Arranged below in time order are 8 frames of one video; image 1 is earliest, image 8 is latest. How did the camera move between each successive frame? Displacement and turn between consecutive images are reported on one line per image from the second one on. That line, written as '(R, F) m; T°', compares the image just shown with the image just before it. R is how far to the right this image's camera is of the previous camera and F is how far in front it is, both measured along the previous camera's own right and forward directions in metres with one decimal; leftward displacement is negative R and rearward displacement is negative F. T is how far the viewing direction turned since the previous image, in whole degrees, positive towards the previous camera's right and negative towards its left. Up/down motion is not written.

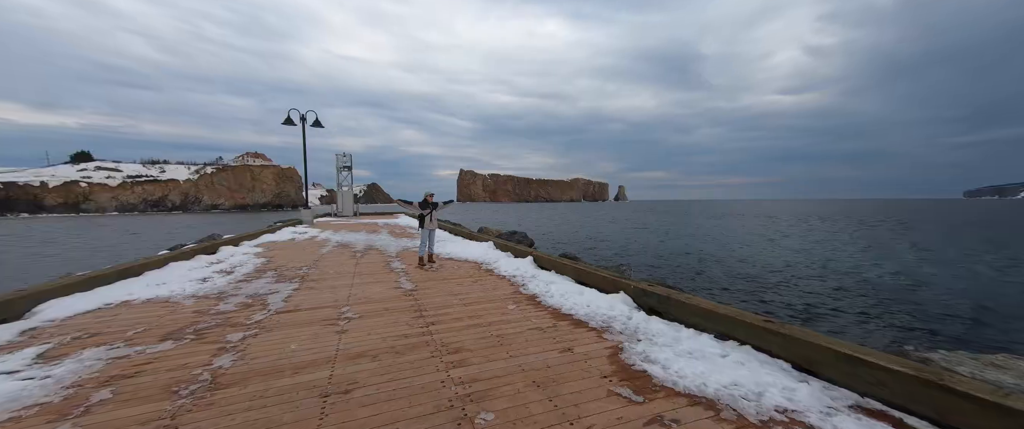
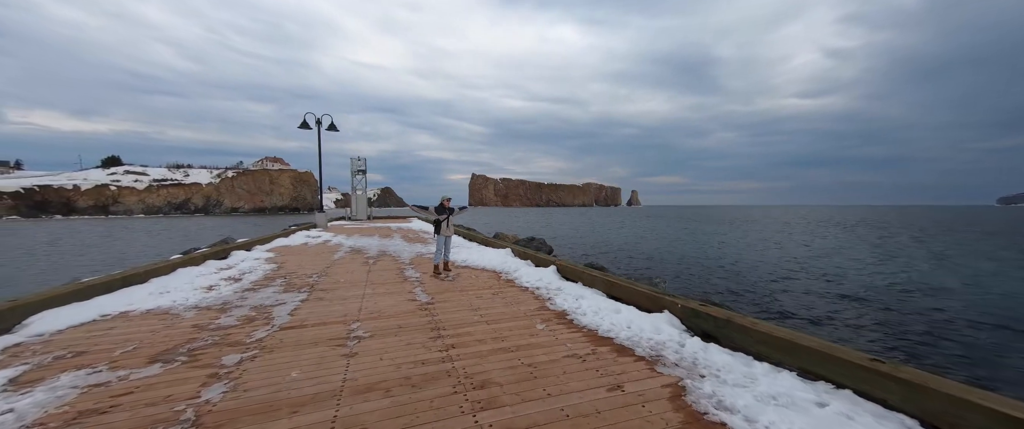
(-0.2, +0.5) m; -2°
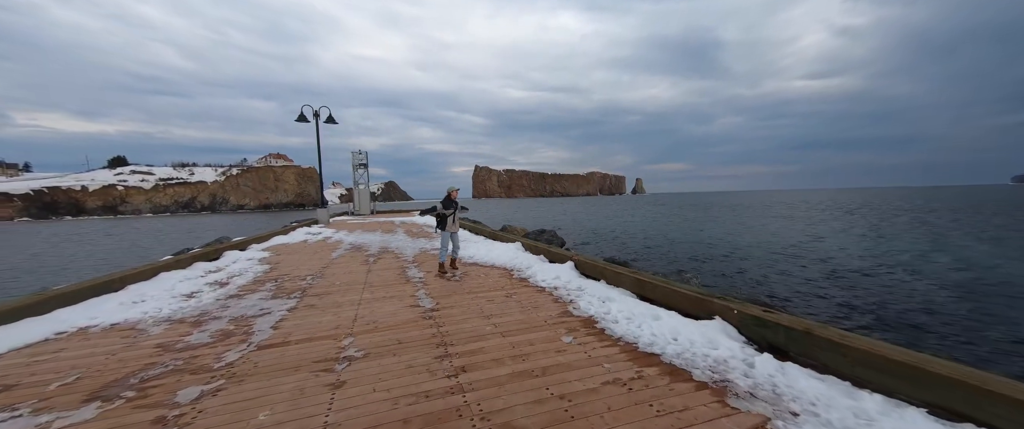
(-0.1, +0.7) m; -1°
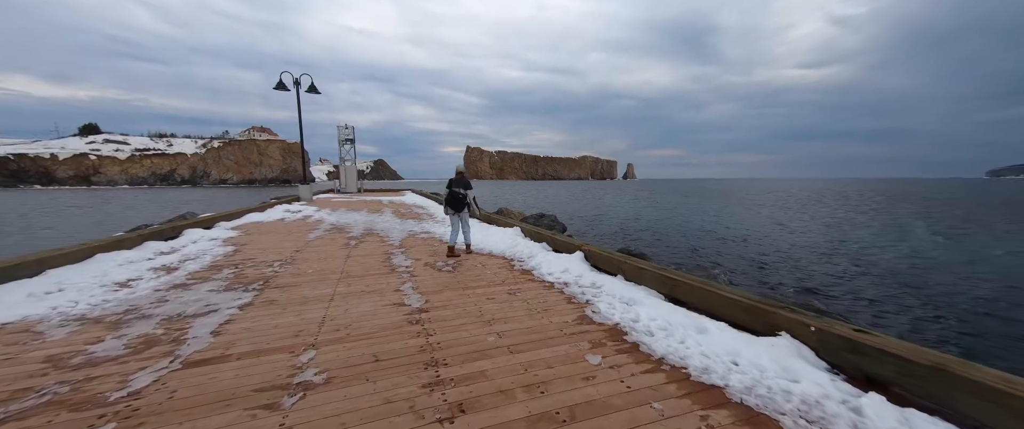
(-0.2, +0.9) m; +2°
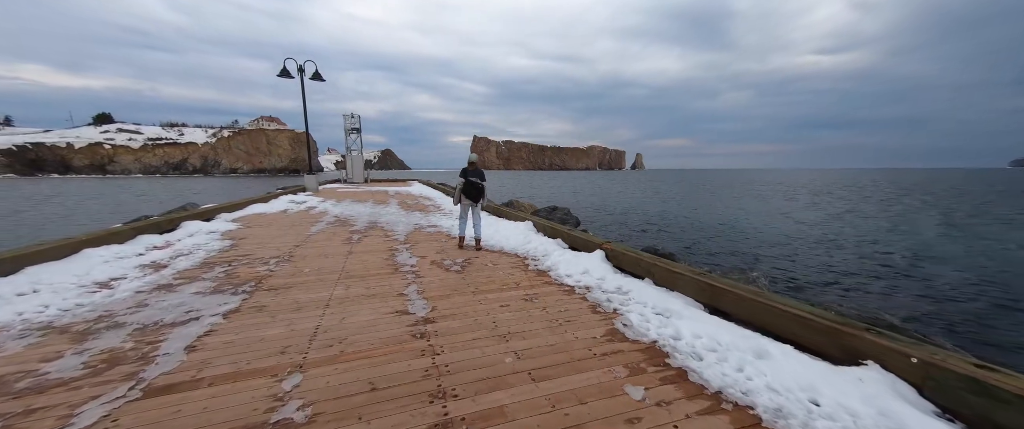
(-0.1, +0.5) m; -1°
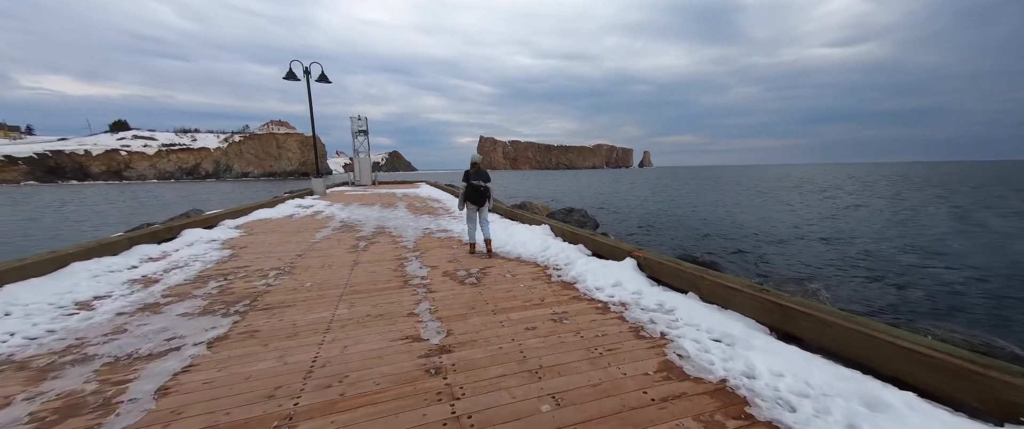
(-0.2, +0.5) m; -1°
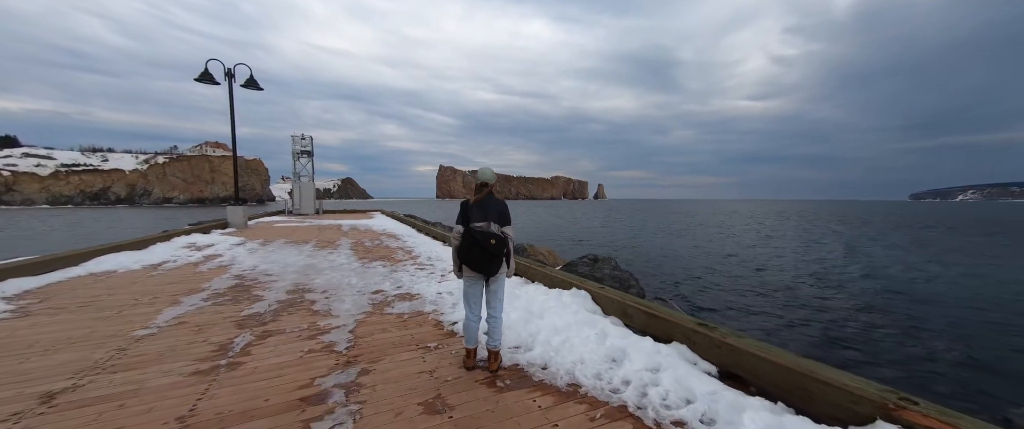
(-0.7, +3.1) m; +7°
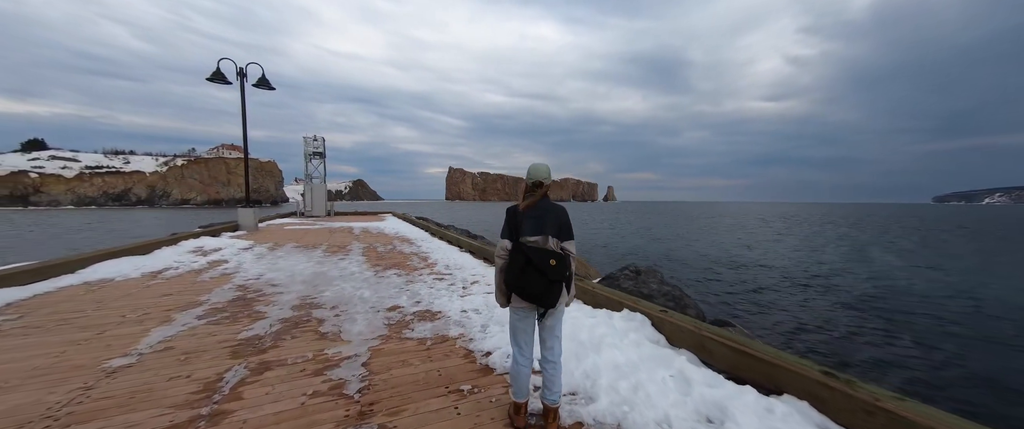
(-0.4, +0.7) m; -2°
